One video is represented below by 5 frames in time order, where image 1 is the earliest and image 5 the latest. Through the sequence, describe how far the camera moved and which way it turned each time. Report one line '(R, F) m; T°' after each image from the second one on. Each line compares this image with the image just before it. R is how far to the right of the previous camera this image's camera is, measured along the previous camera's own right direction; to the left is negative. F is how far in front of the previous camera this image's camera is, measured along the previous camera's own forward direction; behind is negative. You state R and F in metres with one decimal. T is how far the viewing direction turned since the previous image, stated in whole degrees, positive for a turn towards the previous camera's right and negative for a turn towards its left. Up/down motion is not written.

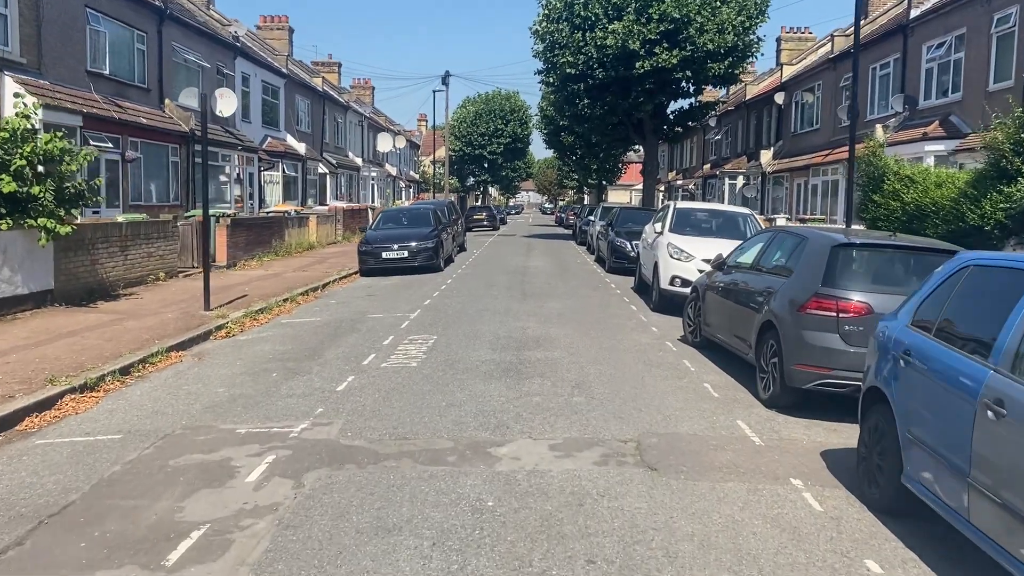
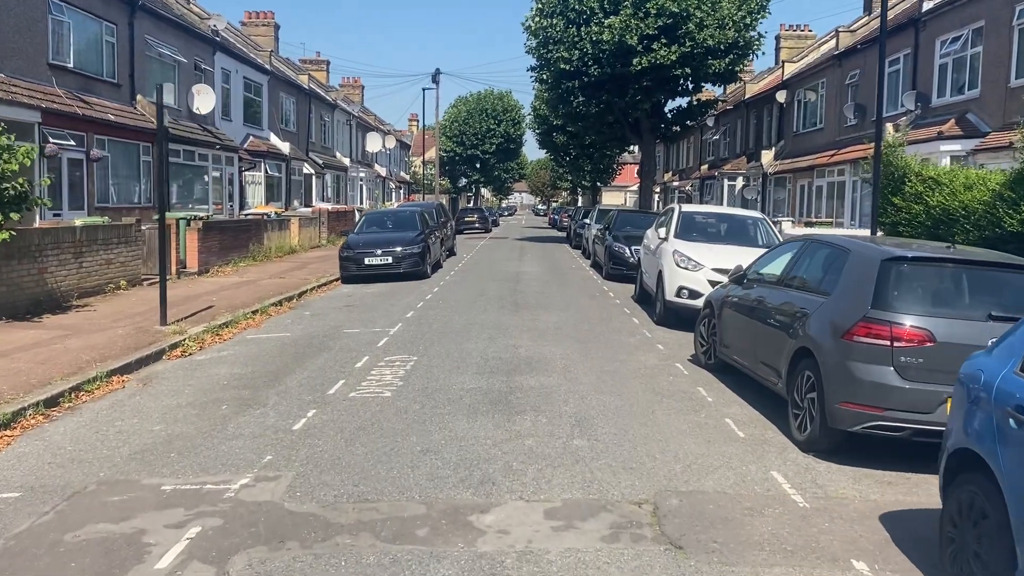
(0.0, +1.2) m; 0°
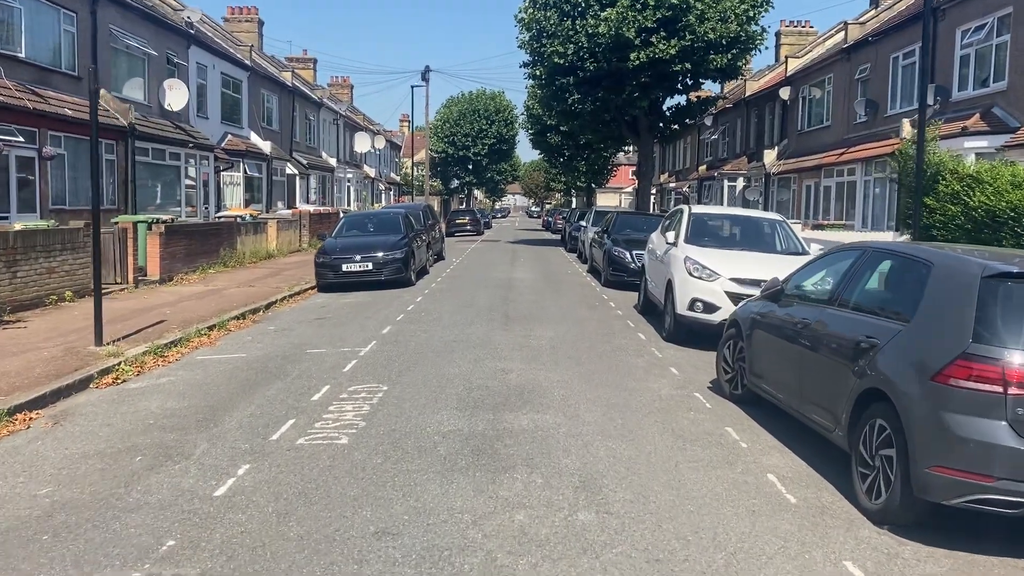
(0.0, +1.4) m; 0°
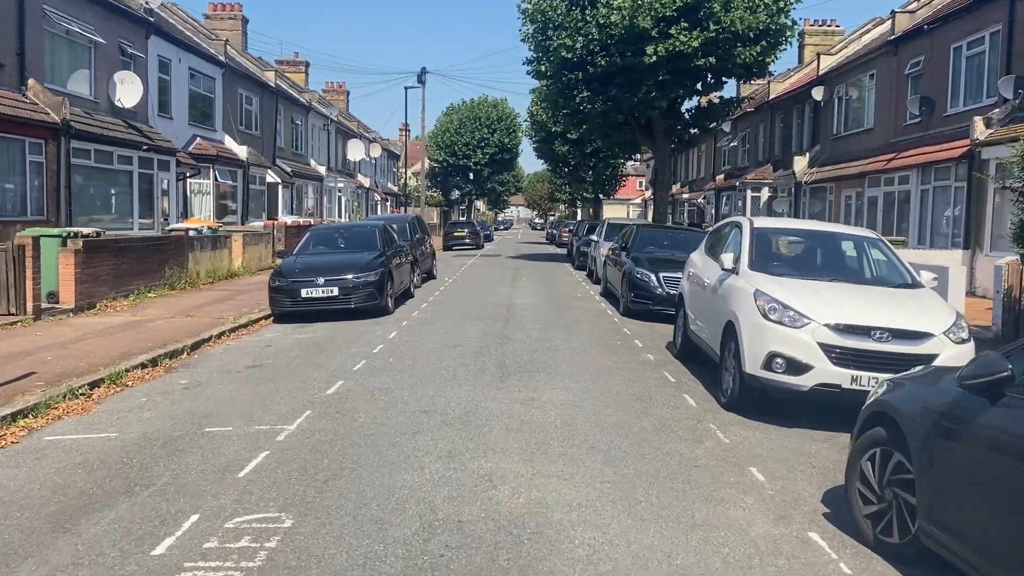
(+0.1, +3.1) m; 0°
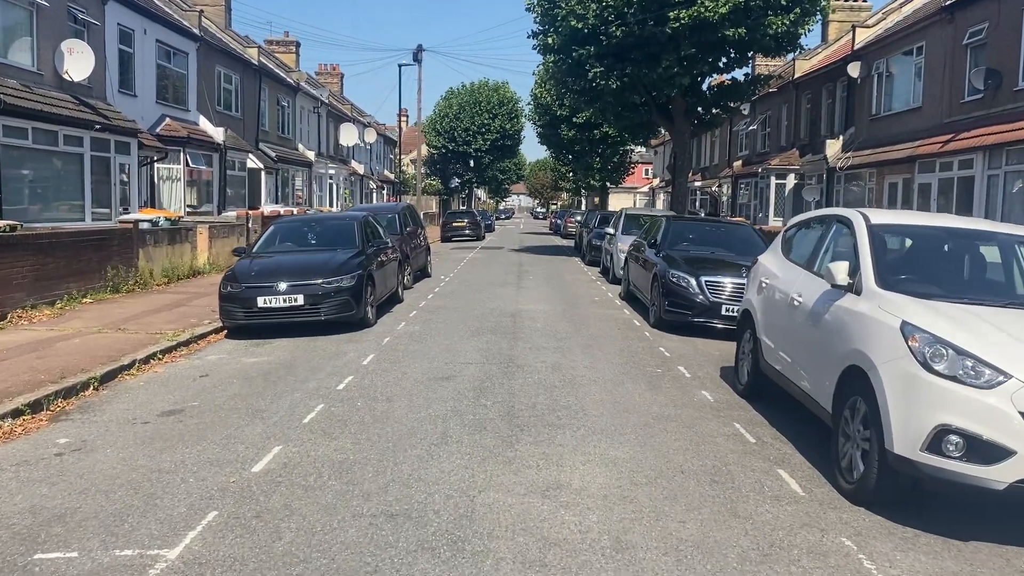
(-0.1, +2.6) m; 0°
